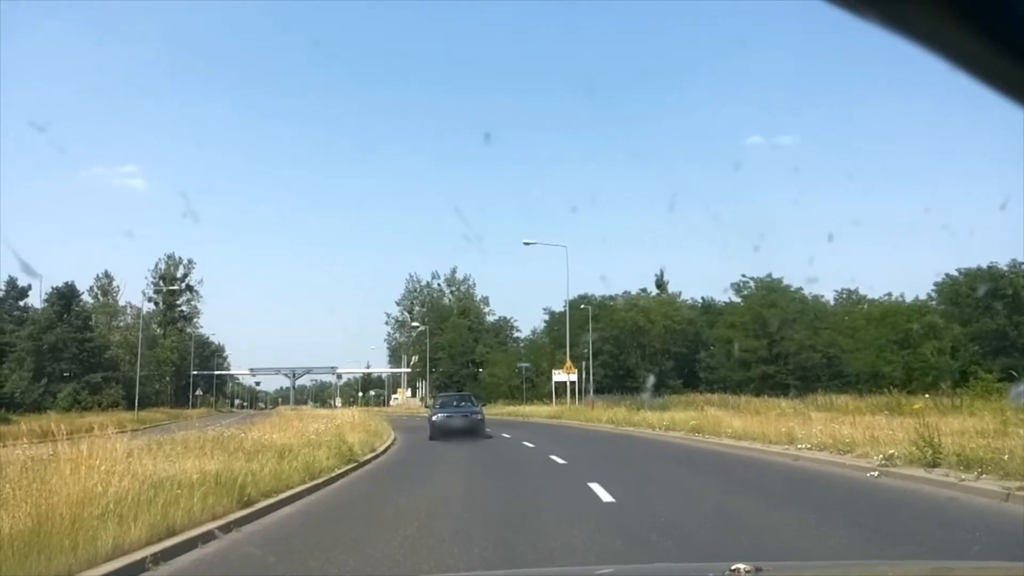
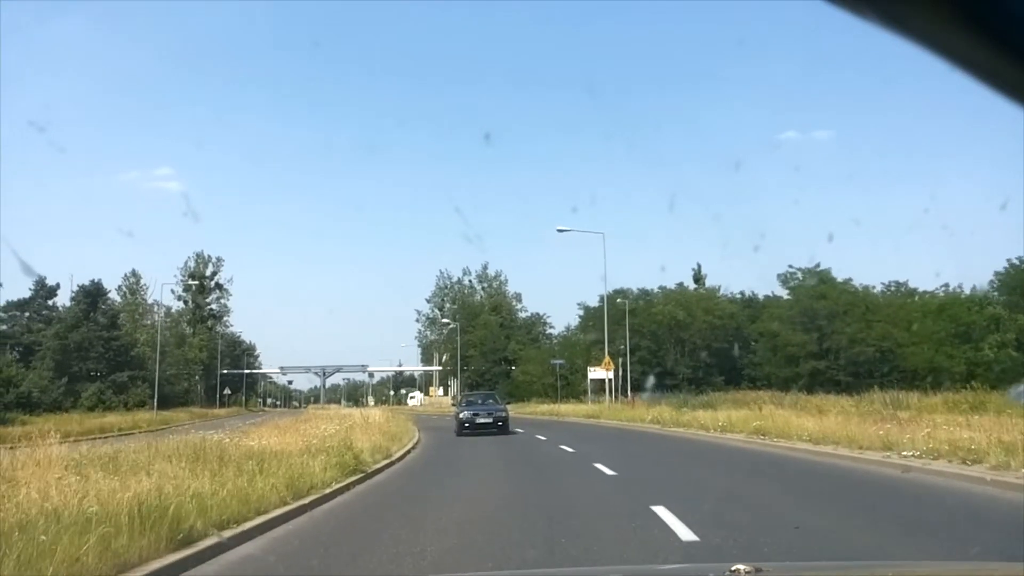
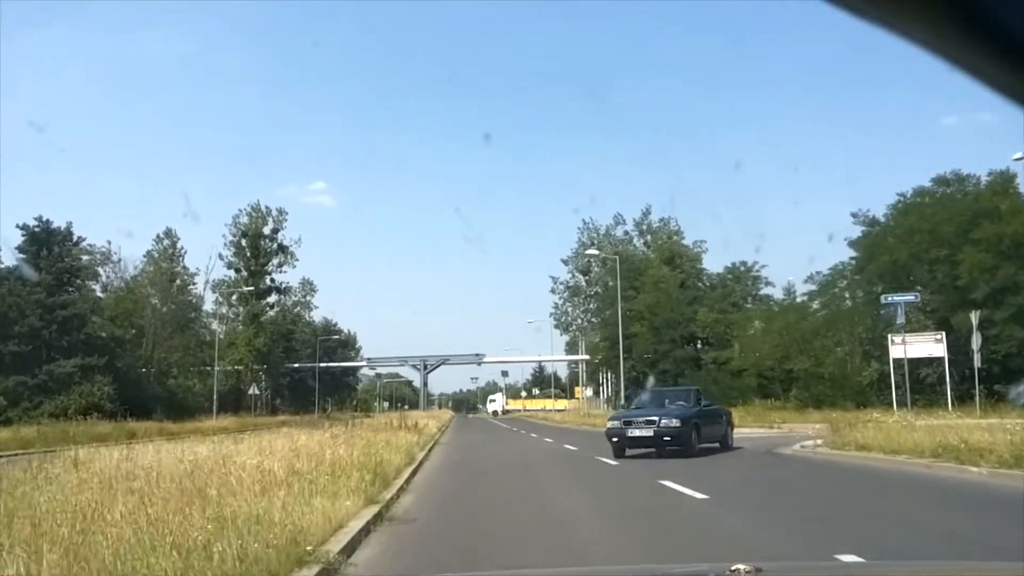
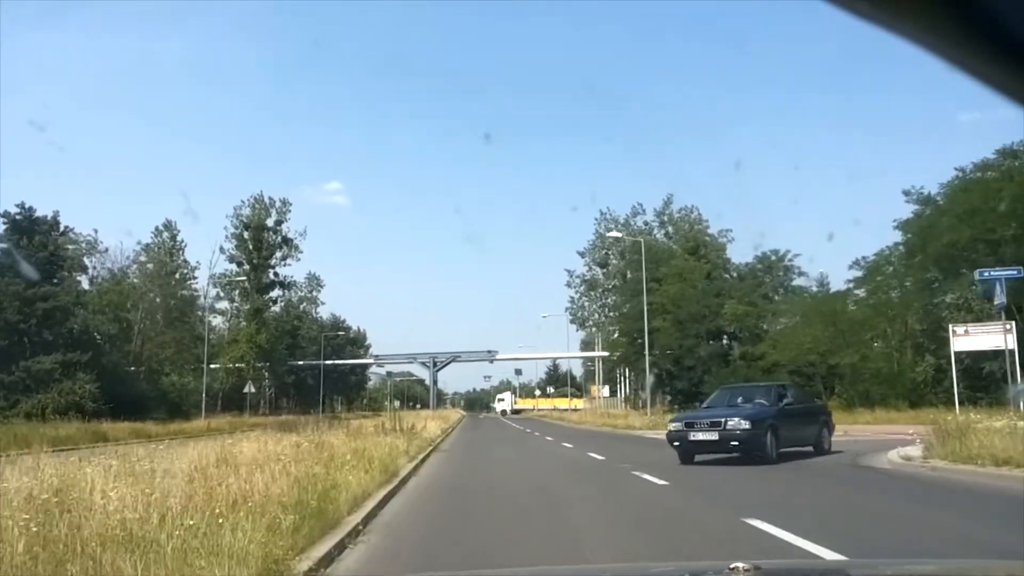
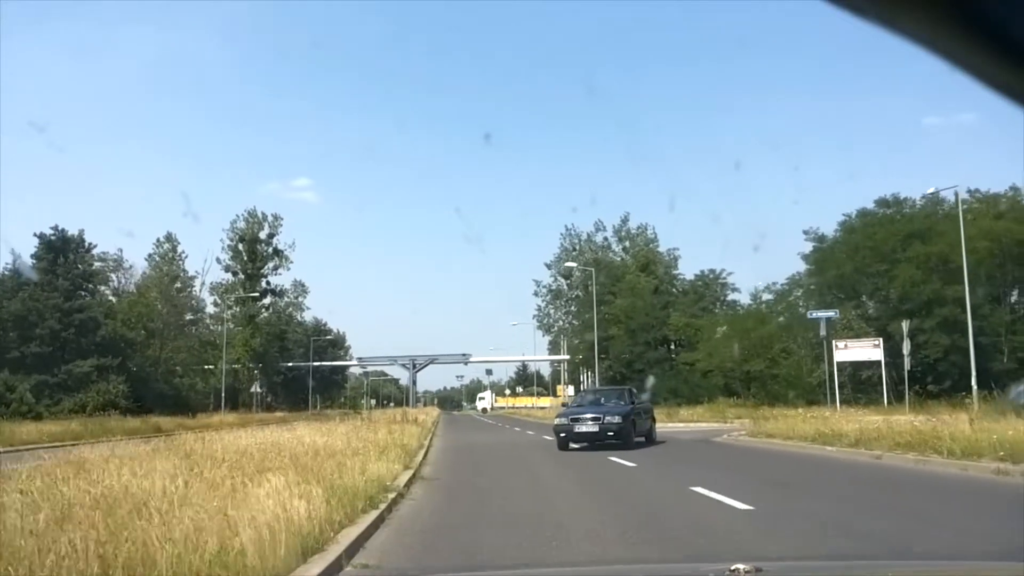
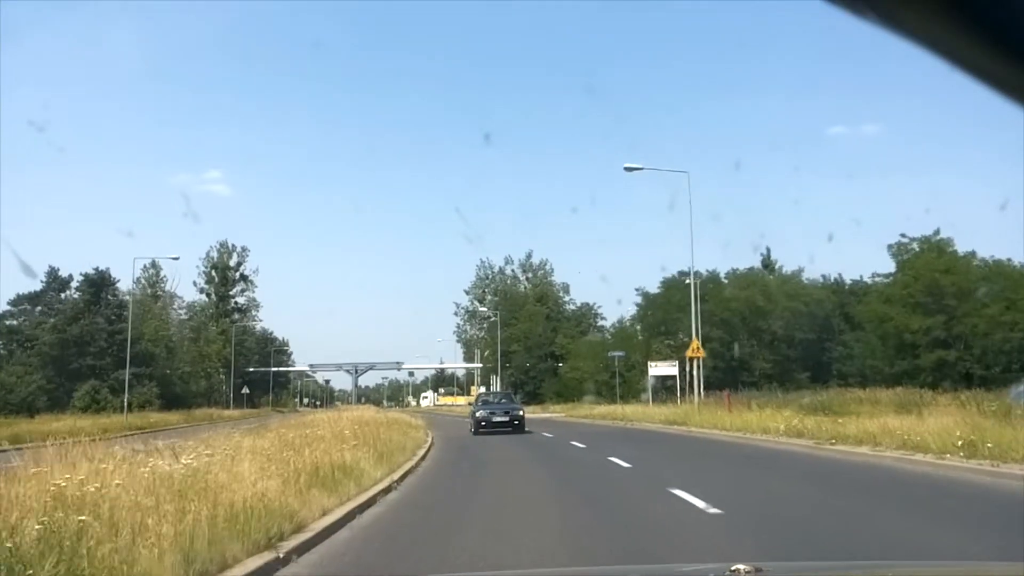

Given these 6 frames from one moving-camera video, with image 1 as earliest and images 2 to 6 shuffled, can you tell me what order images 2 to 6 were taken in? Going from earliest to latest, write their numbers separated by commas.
2, 6, 5, 3, 4
